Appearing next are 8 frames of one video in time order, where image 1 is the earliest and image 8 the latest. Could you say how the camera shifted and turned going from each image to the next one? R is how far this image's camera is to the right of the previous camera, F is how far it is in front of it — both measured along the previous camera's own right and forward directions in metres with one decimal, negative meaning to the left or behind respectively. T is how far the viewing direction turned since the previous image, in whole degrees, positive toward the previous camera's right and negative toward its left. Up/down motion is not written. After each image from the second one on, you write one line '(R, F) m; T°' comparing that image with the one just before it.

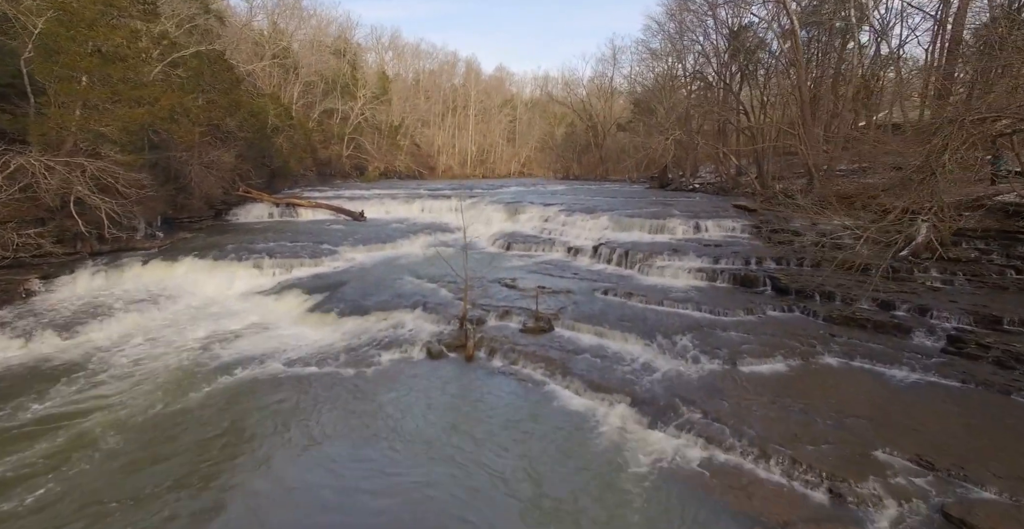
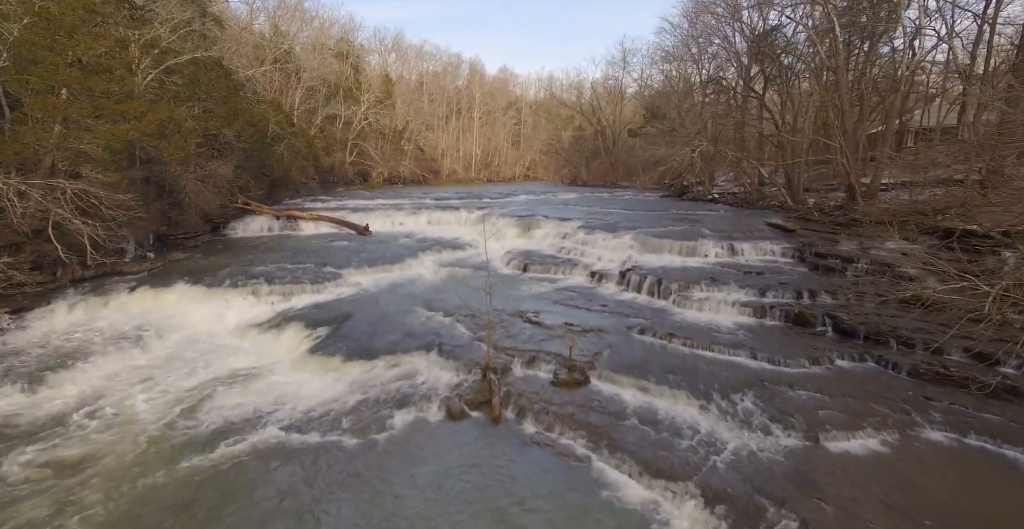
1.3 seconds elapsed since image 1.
(-0.4, +1.1) m; 0°
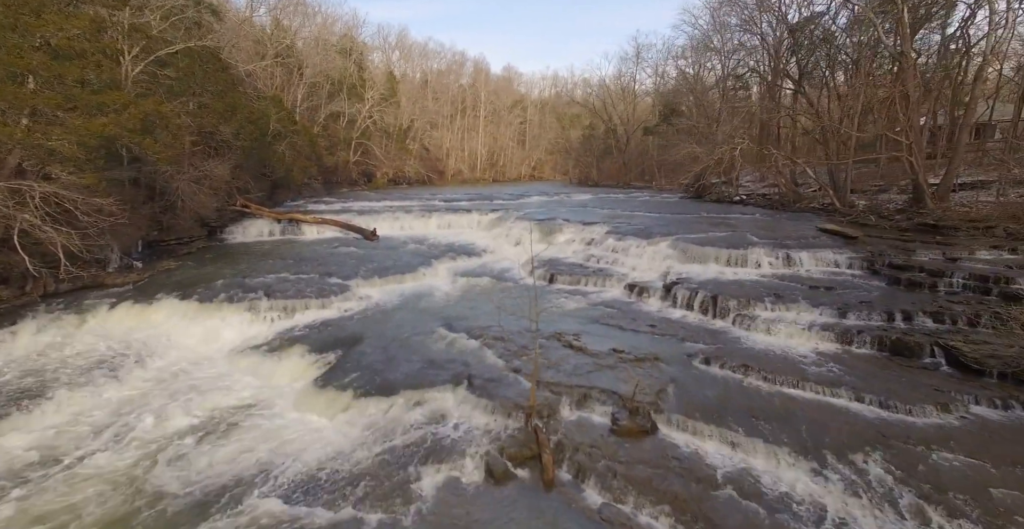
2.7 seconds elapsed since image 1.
(-0.6, +1.3) m; 0°
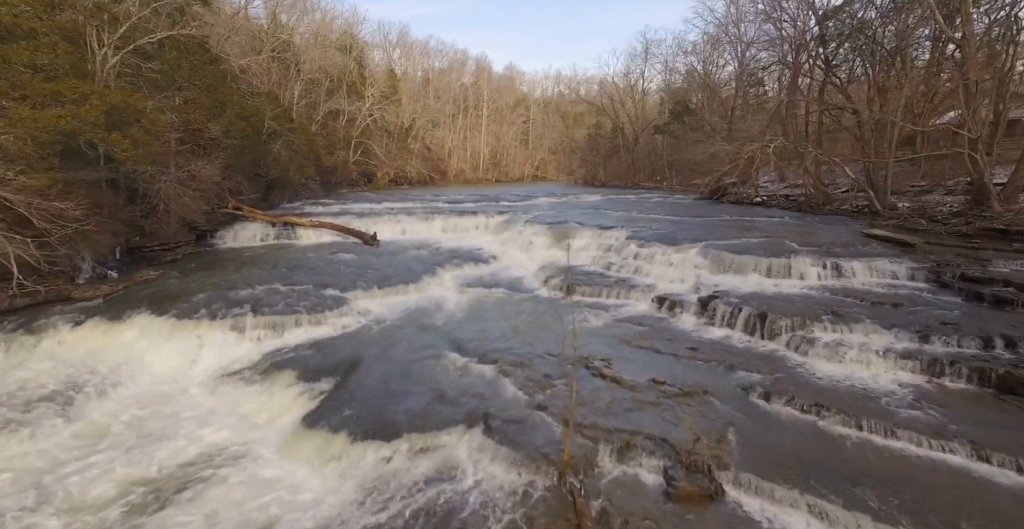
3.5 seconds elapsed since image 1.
(-0.3, +1.2) m; 0°
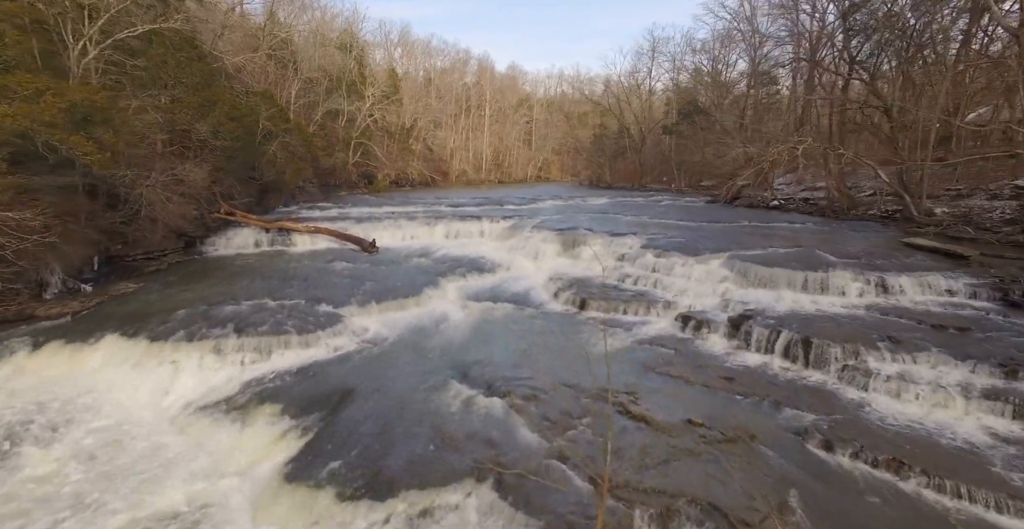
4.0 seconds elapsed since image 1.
(-0.1, +0.9) m; 0°
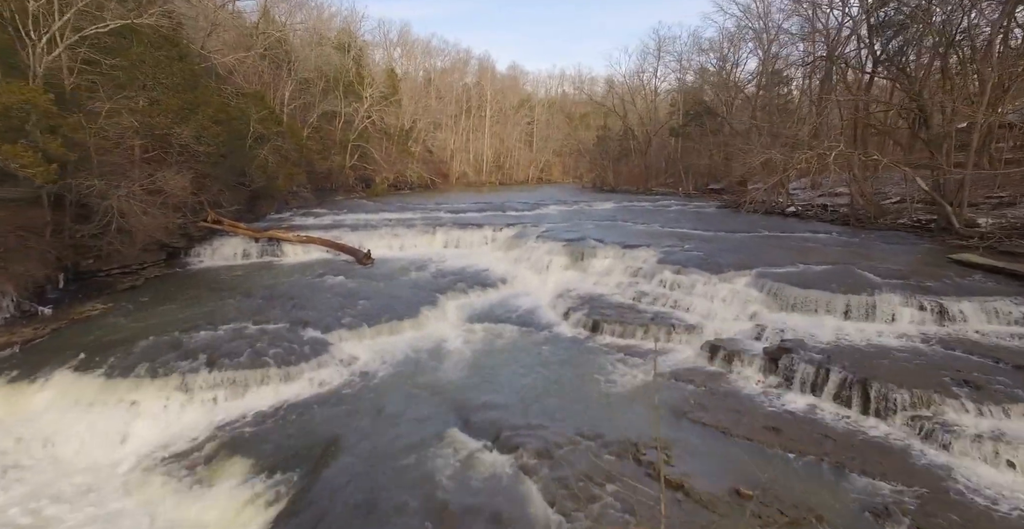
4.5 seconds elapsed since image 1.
(-0.1, +1.0) m; 0°
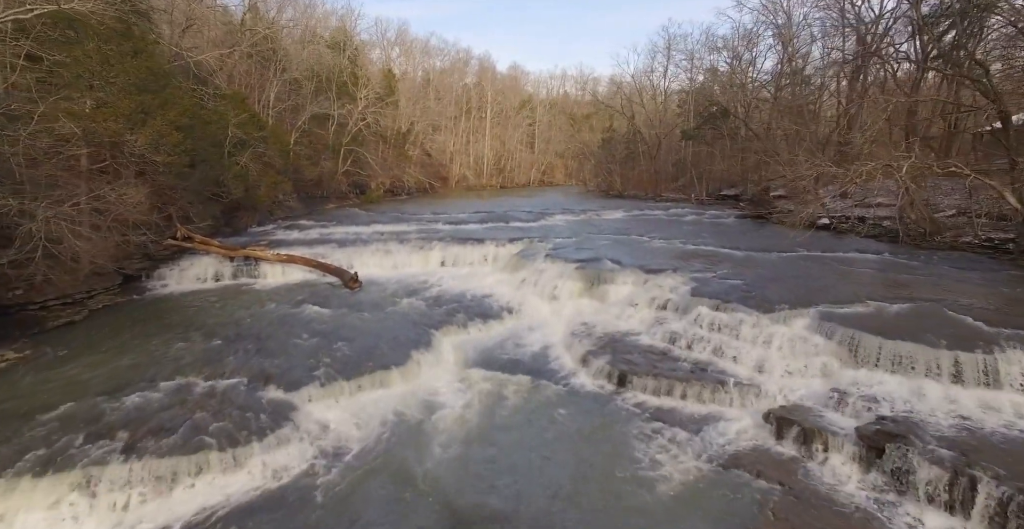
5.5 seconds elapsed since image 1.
(-0.1, +1.8) m; 0°
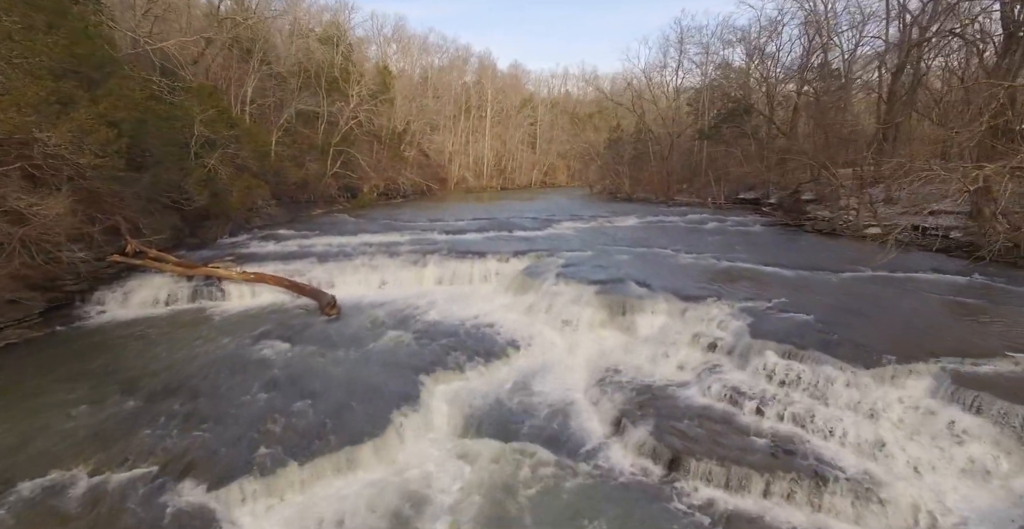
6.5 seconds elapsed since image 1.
(-0.2, +2.2) m; 0°
